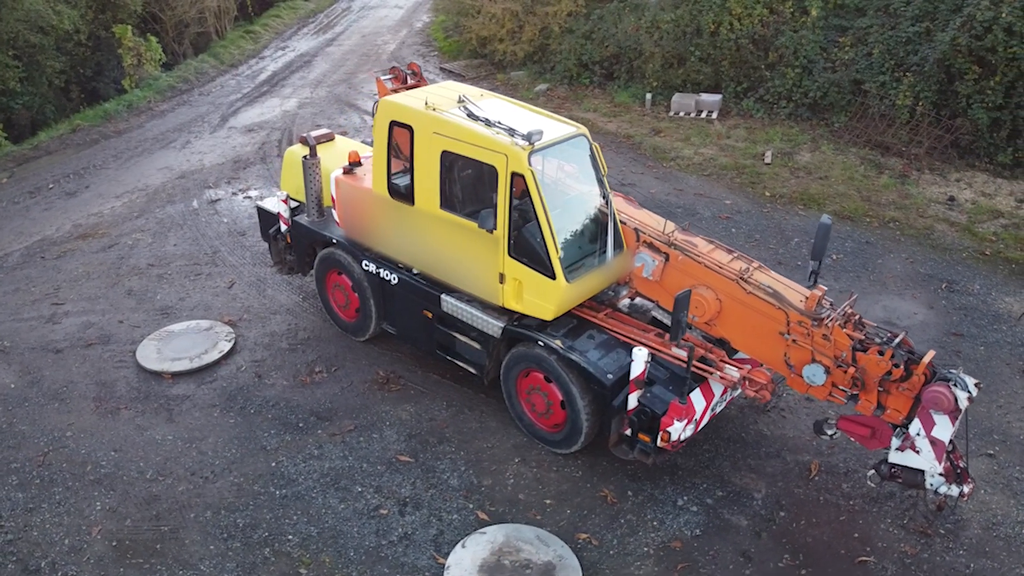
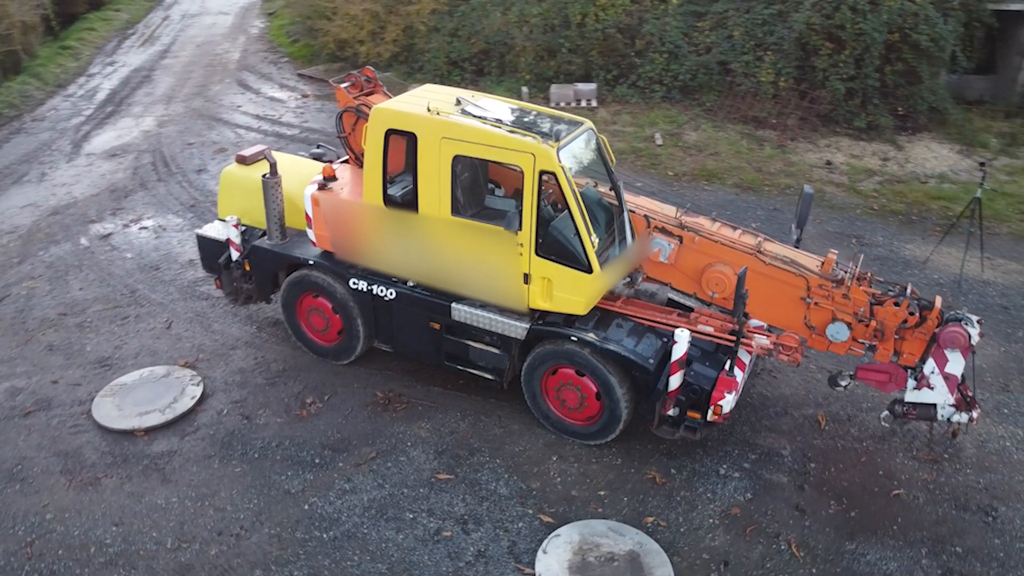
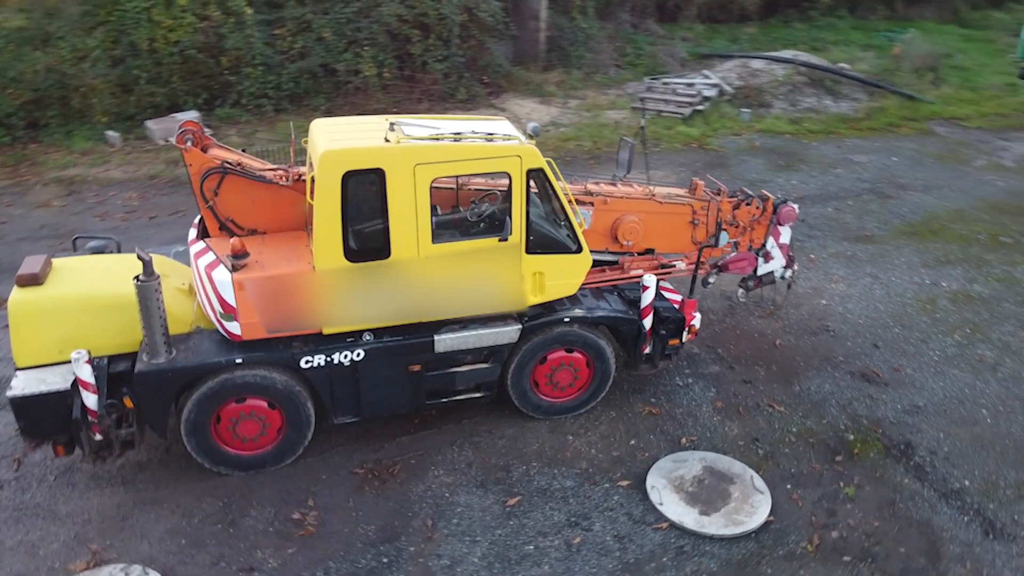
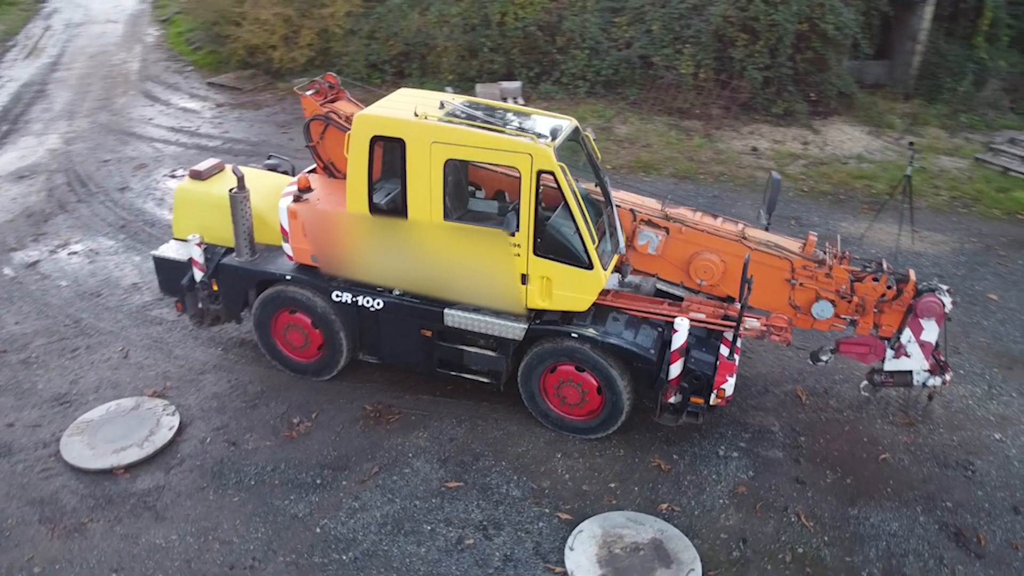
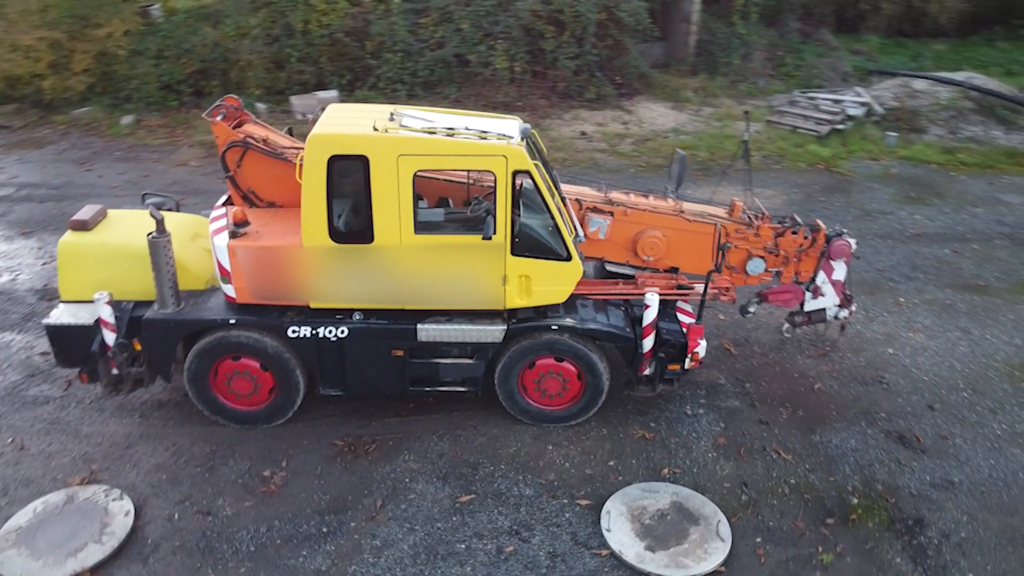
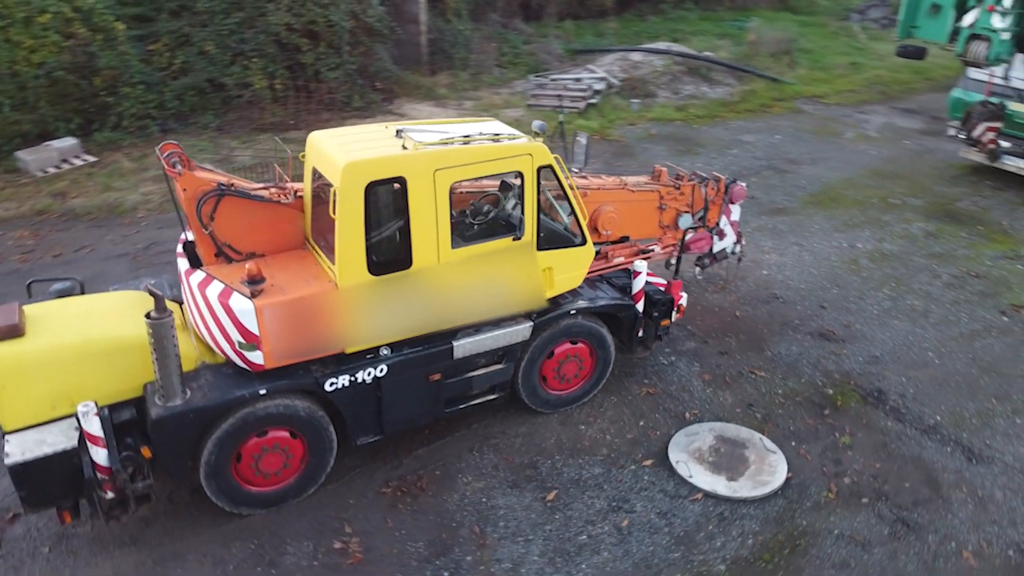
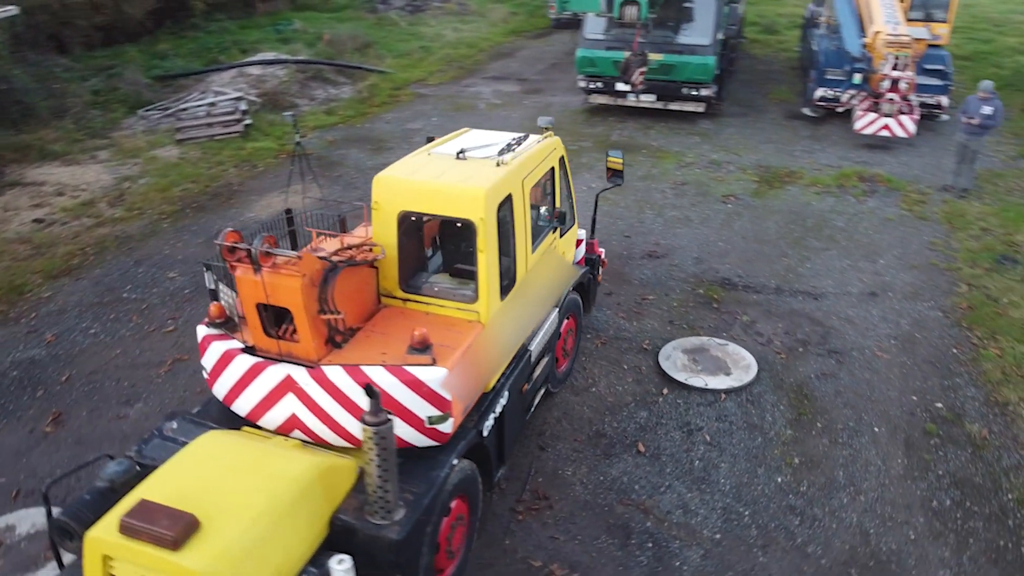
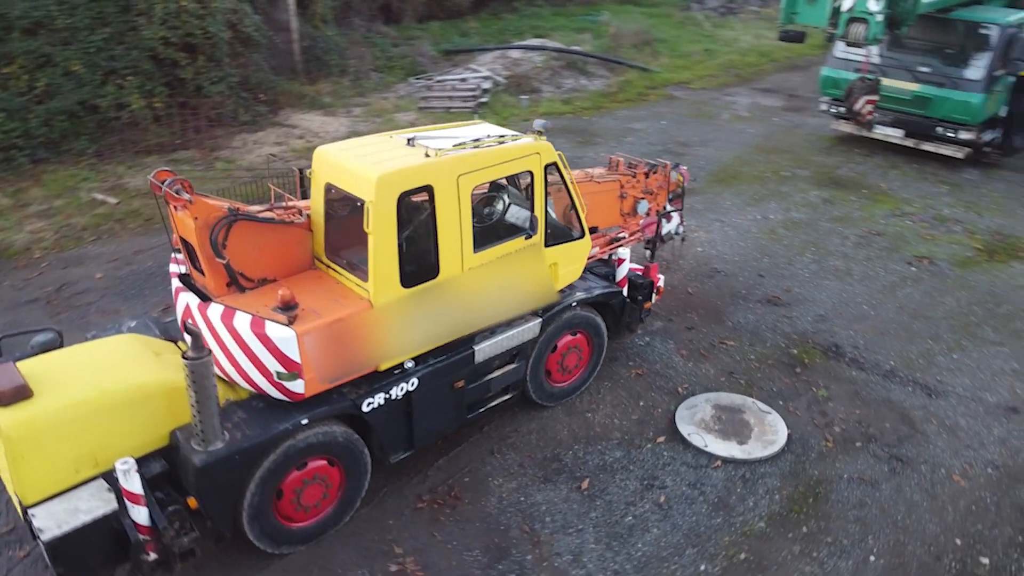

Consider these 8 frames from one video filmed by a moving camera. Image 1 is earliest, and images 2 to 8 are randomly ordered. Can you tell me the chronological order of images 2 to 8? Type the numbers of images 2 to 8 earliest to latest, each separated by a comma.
2, 4, 5, 3, 6, 8, 7
